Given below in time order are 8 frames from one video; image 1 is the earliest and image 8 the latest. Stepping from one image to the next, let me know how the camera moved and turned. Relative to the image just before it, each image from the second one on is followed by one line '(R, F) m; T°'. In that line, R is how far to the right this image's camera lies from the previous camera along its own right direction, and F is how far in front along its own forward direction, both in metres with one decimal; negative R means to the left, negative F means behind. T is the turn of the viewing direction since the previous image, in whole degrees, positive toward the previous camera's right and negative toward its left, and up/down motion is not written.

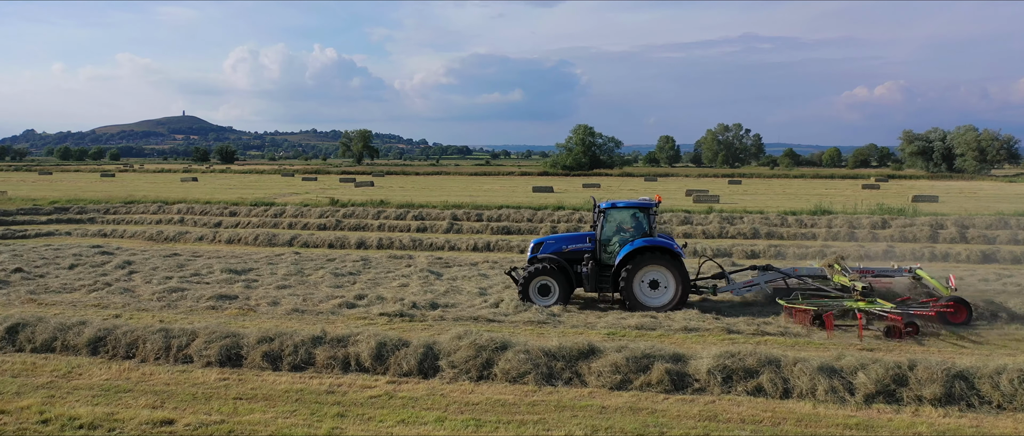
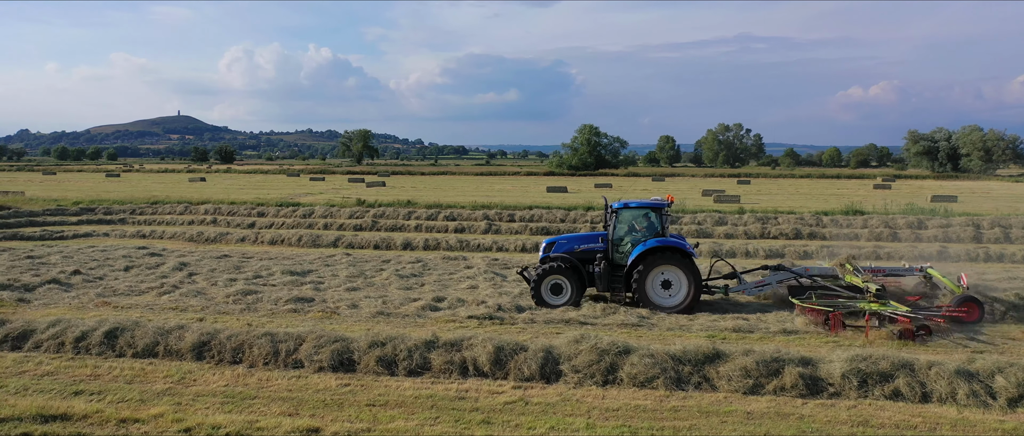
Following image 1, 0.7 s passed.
(-1.0, +0.1) m; +1°
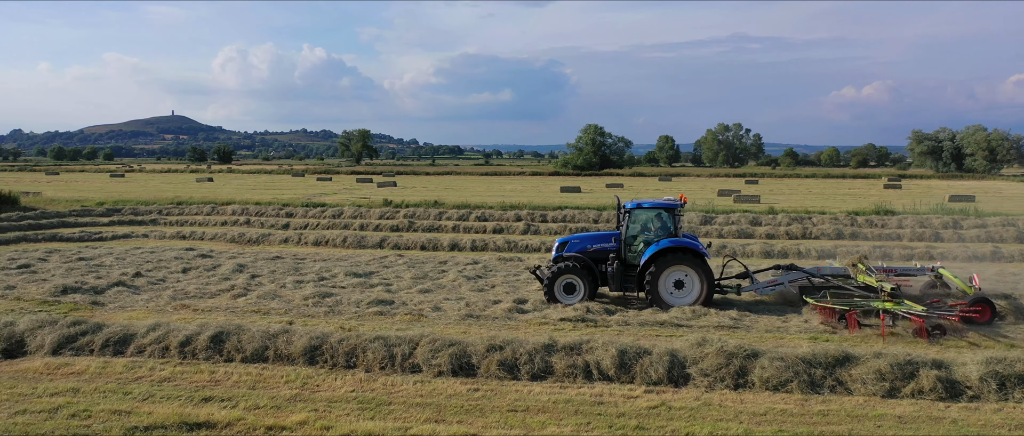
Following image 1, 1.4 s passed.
(-1.0, +0.1) m; +1°
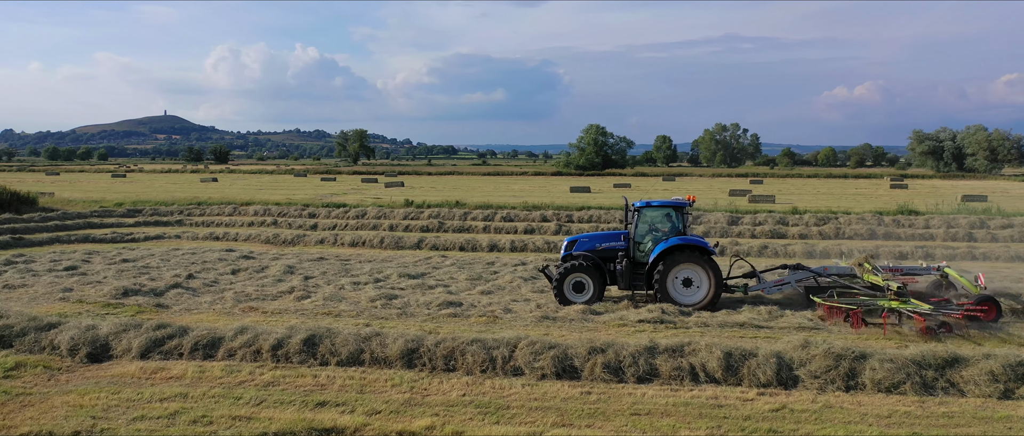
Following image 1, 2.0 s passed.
(-0.9, +0.1) m; +1°
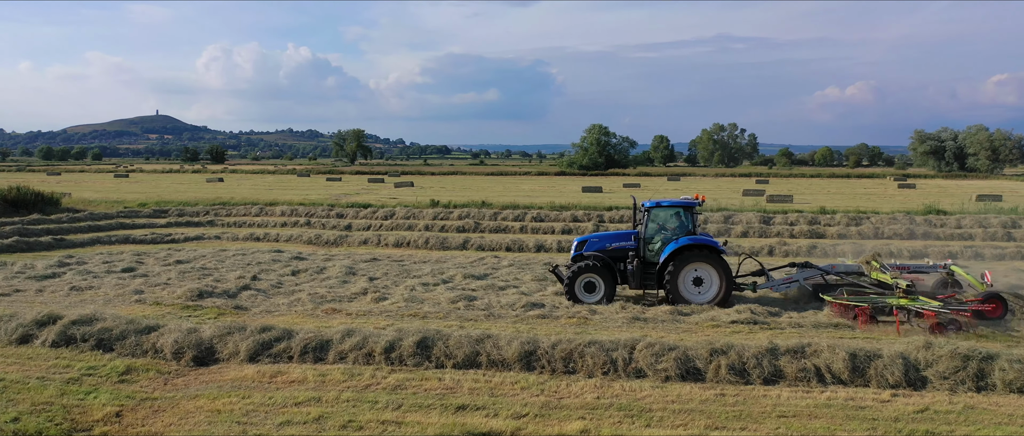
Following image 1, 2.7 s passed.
(-1.0, +0.1) m; +1°
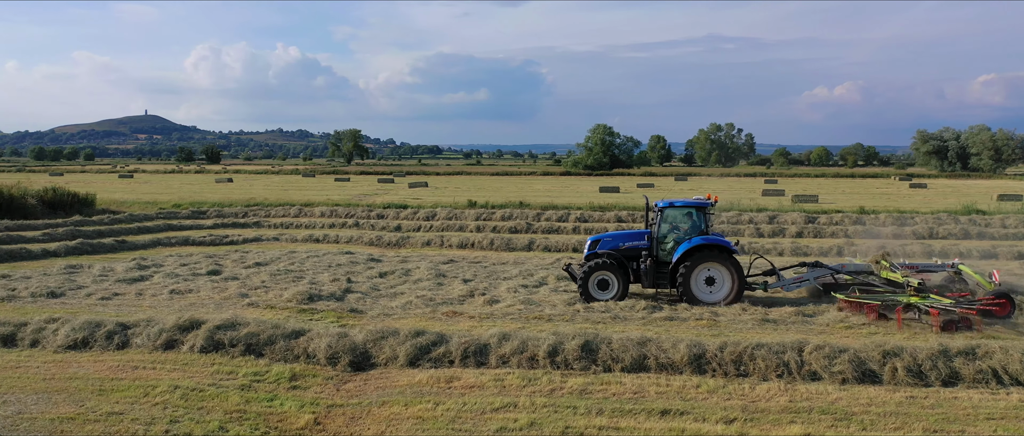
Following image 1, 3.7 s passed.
(-1.5, +0.1) m; +1°
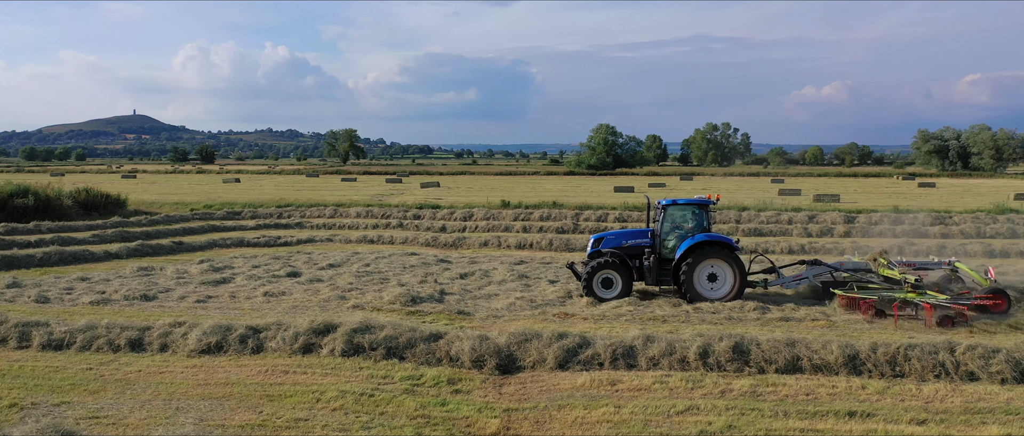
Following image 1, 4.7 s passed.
(-1.3, +0.1) m; +1°
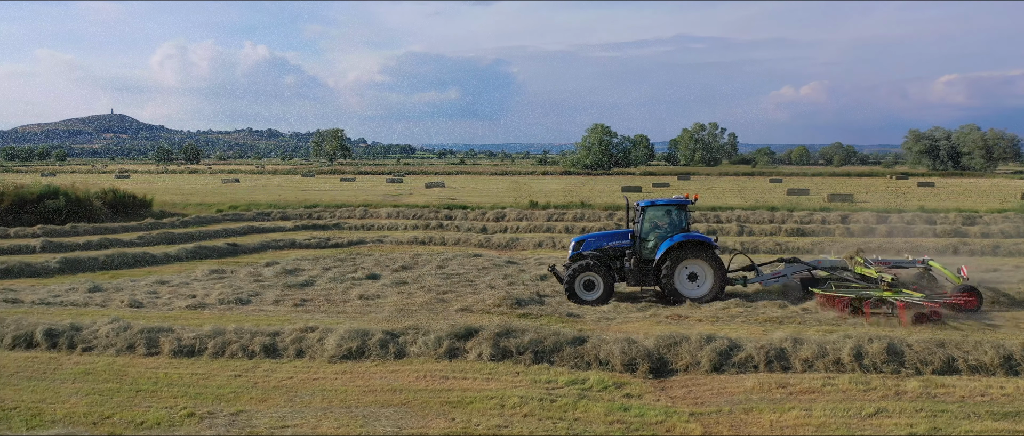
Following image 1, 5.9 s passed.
(-1.4, +0.1) m; +2°
